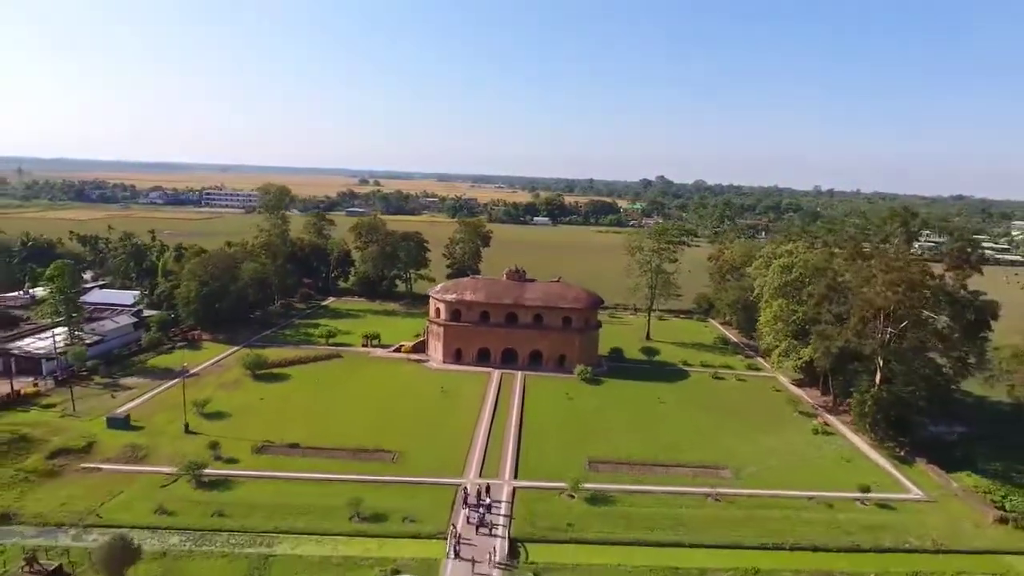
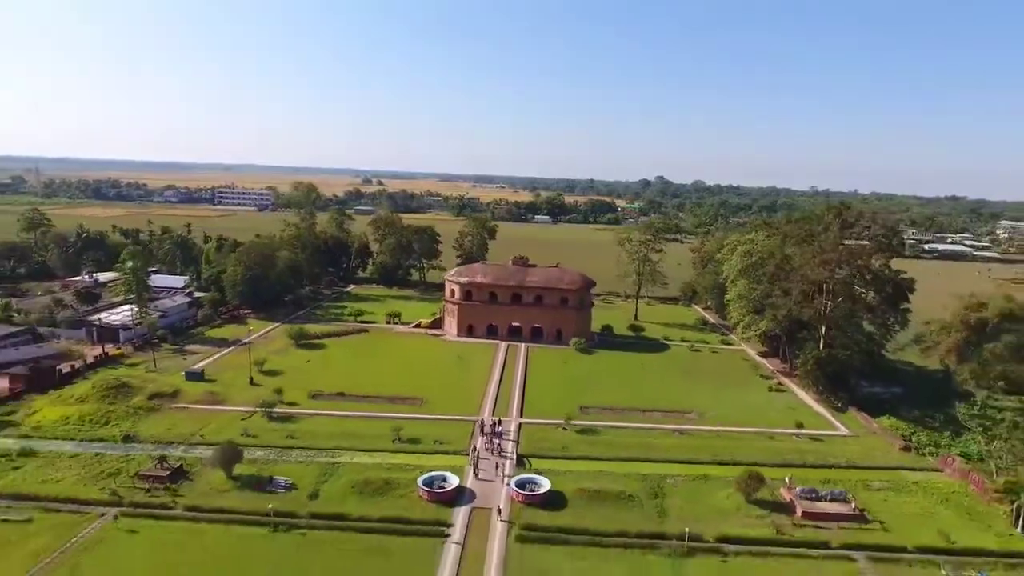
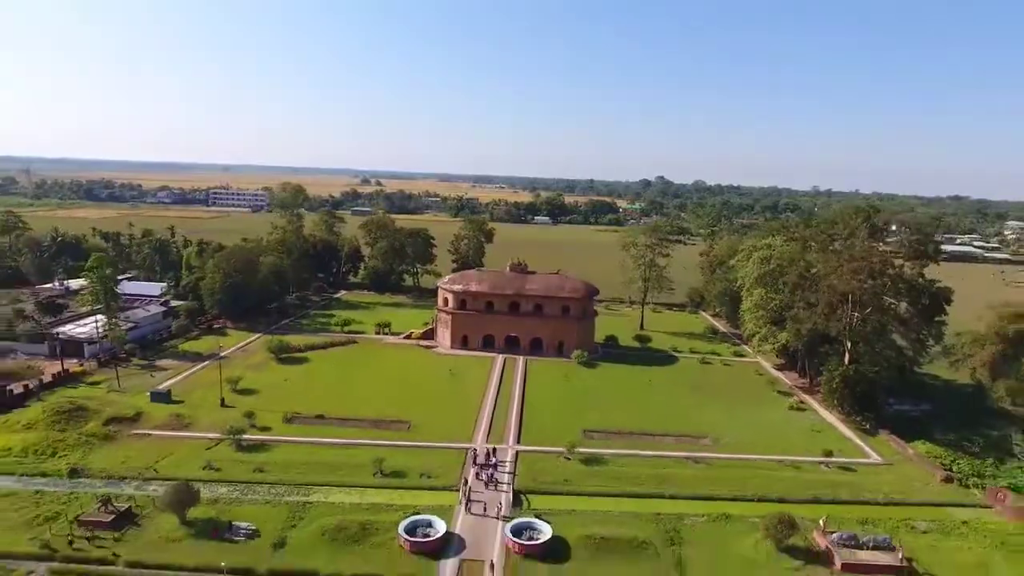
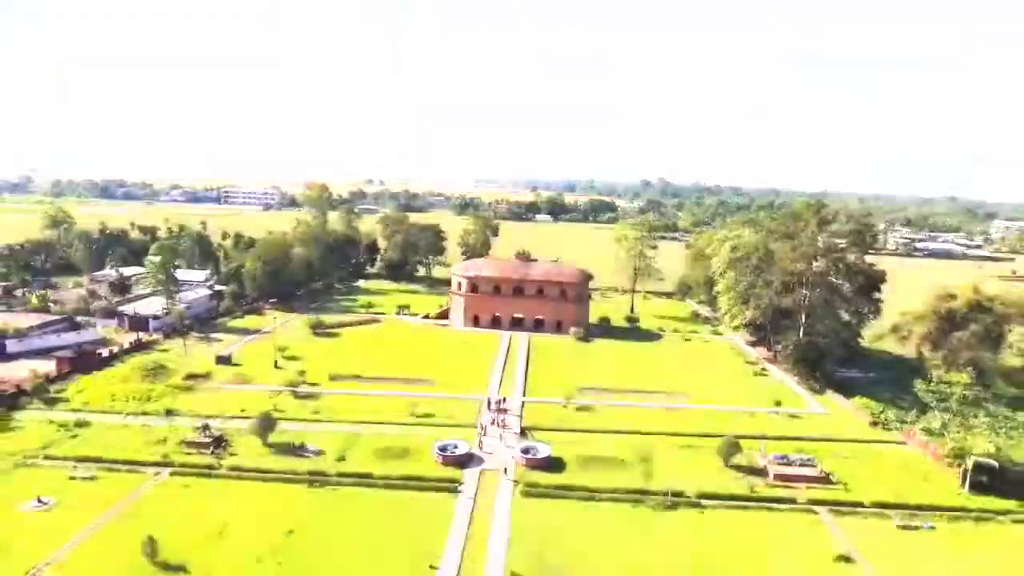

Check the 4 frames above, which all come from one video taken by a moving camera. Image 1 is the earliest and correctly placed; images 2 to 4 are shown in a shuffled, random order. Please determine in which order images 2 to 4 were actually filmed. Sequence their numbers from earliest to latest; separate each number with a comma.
3, 2, 4
